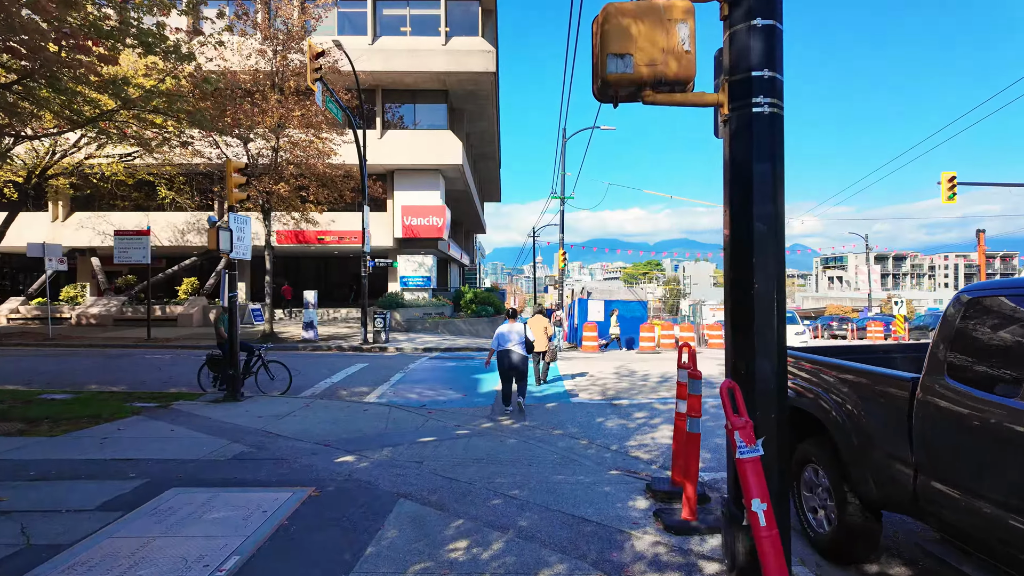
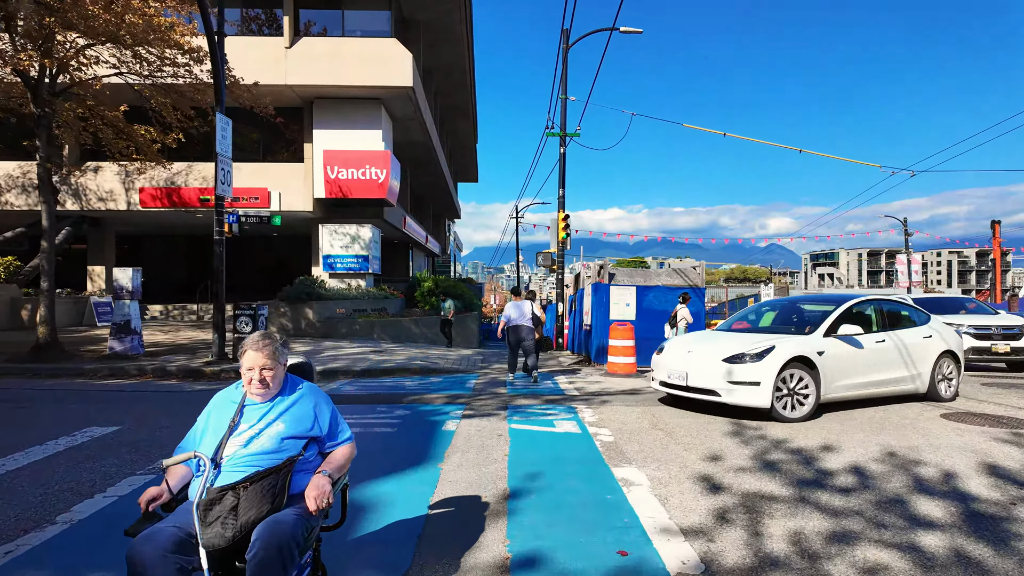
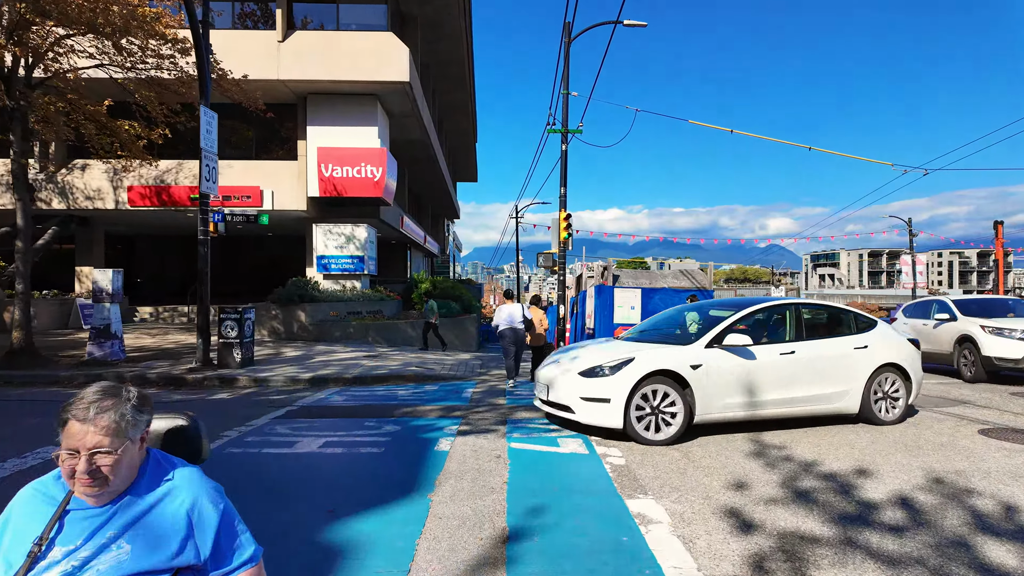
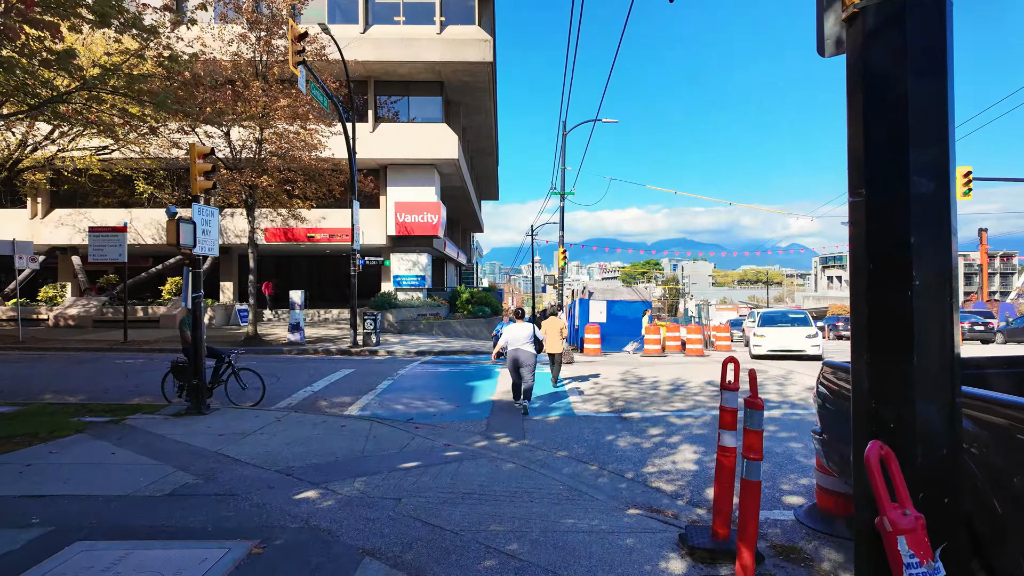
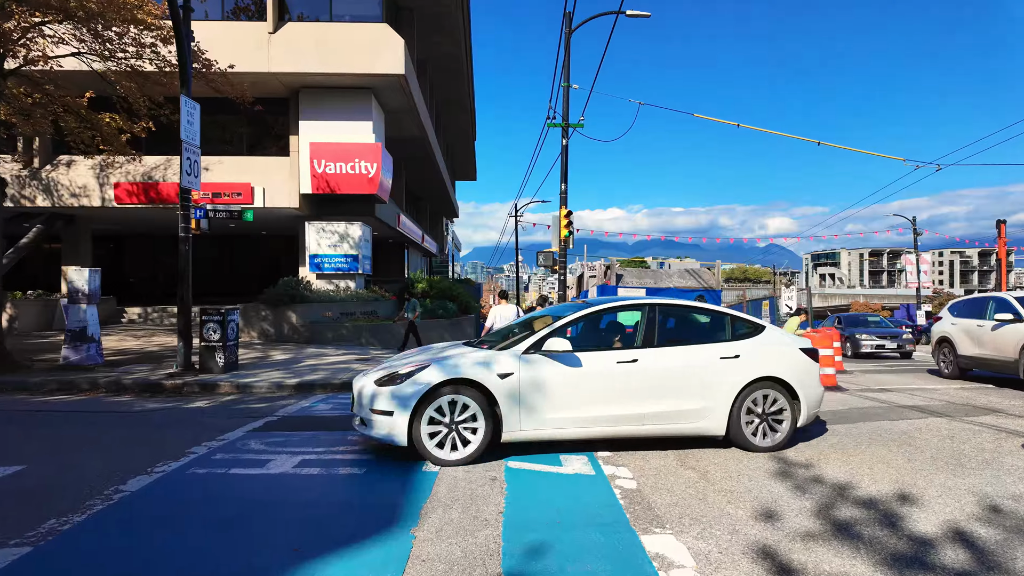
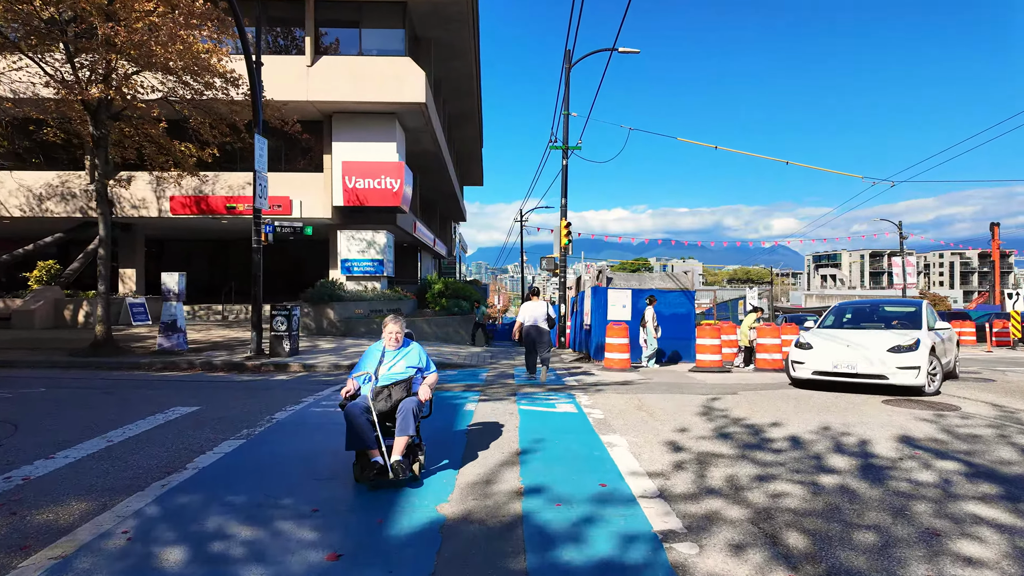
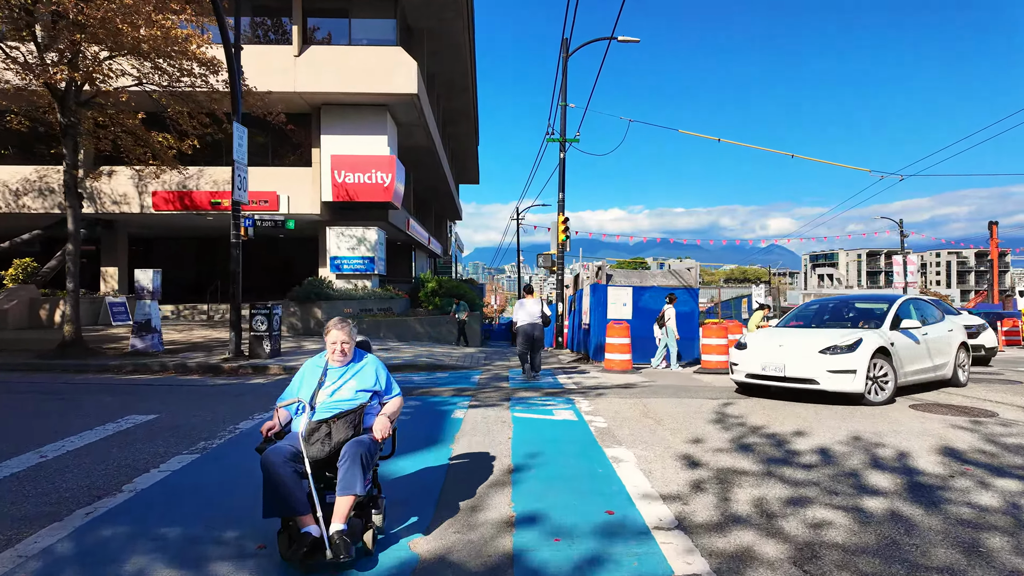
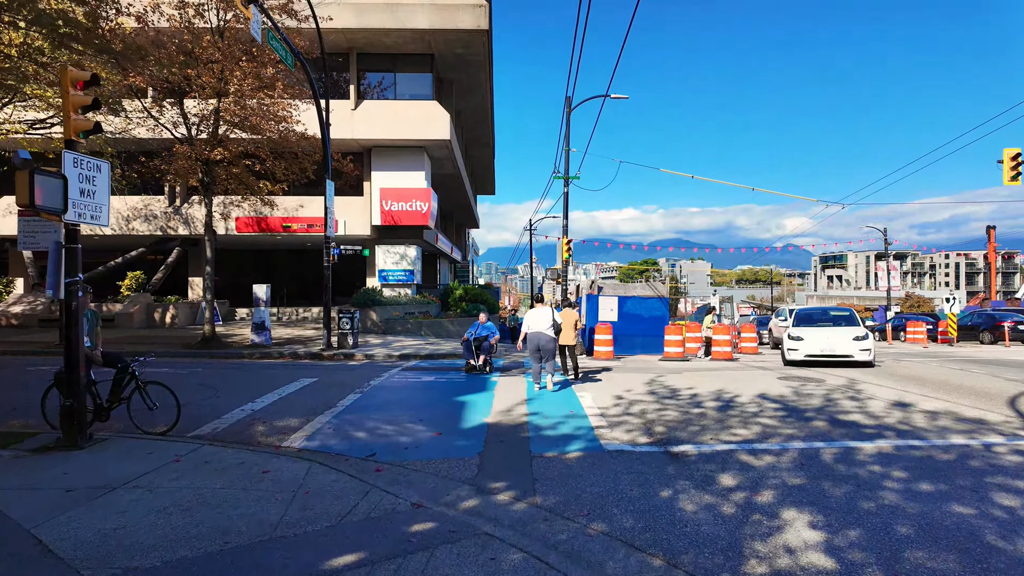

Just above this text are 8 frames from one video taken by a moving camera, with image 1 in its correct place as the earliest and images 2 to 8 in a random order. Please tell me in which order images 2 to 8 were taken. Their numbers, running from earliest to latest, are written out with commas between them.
4, 8, 6, 7, 2, 3, 5
